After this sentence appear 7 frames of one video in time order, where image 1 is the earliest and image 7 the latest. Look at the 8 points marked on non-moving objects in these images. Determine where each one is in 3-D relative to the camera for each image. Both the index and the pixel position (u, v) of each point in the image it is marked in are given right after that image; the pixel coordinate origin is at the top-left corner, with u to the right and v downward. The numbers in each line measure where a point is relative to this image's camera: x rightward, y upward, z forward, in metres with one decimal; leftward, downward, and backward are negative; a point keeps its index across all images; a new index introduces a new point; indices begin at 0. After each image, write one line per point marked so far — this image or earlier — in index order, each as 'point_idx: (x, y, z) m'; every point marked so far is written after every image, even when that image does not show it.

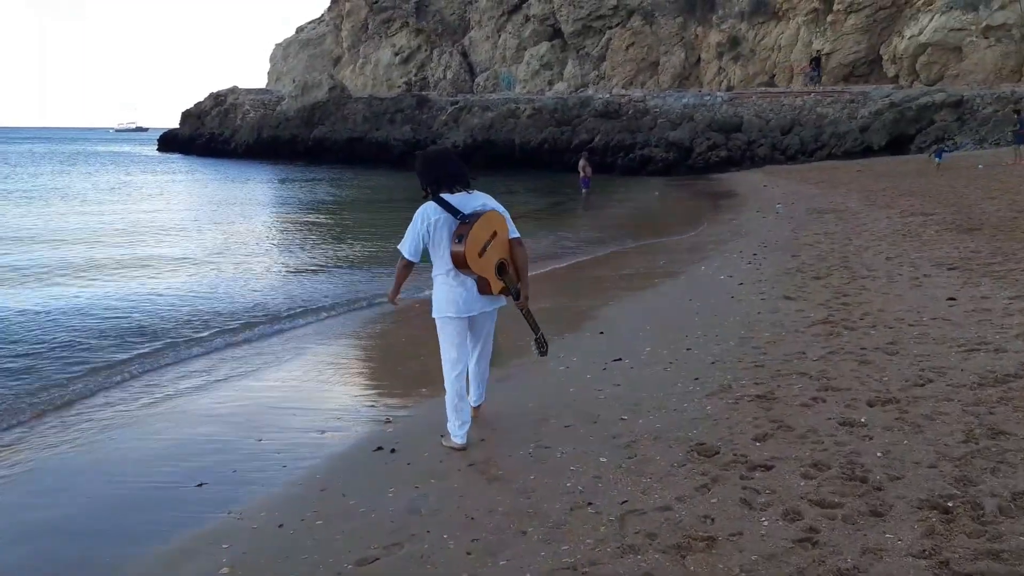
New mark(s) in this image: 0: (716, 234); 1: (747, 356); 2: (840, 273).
0: (+3.1, +0.8, +13.7) m
1: (+1.4, -0.4, +5.4) m
2: (+3.0, +0.1, +8.4) m
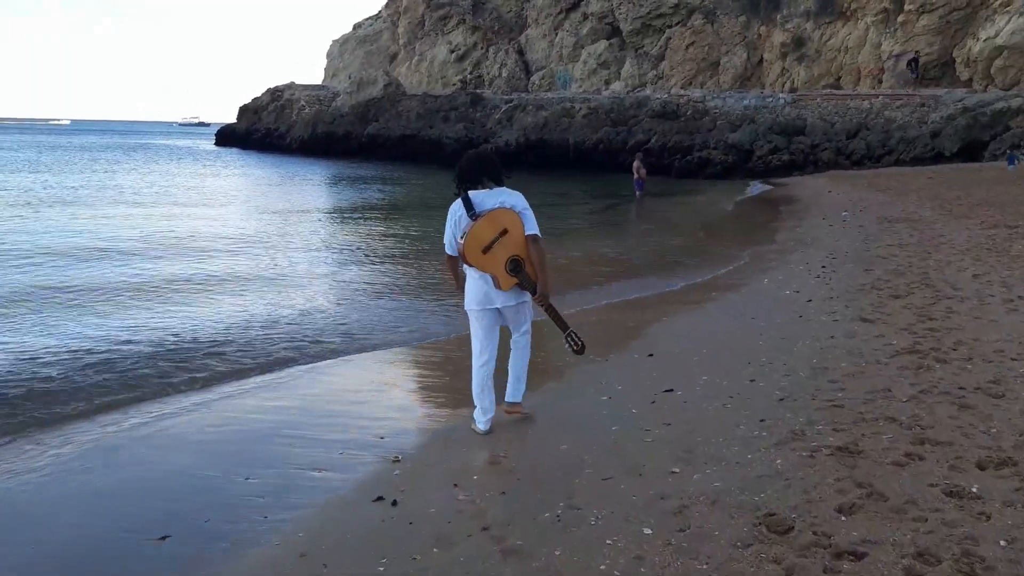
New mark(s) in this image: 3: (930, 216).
0: (+3.8, +0.6, +12.8) m
1: (+1.6, -0.5, +4.6) m
2: (+3.4, 0.0, +7.5) m
3: (+6.7, +1.2, +14.5) m
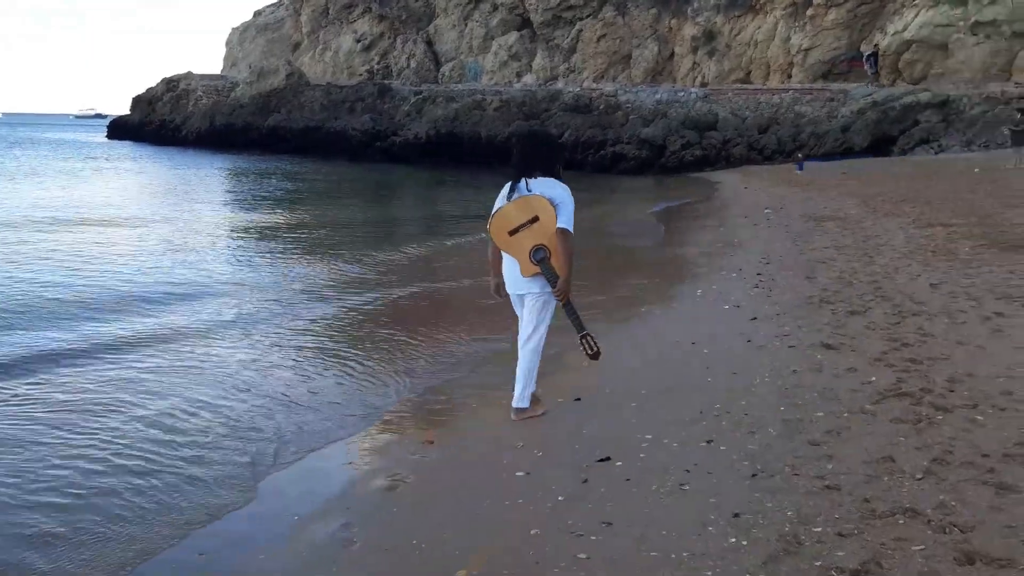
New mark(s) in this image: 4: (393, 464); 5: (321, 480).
0: (+2.5, +0.6, +11.8) m
1: (+1.1, -0.7, +3.5) m
2: (+2.7, -0.1, +6.6) m
3: (+5.2, +1.1, +13.8) m
4: (-0.5, -0.8, +4.0) m
5: (-0.8, -0.8, +3.9) m
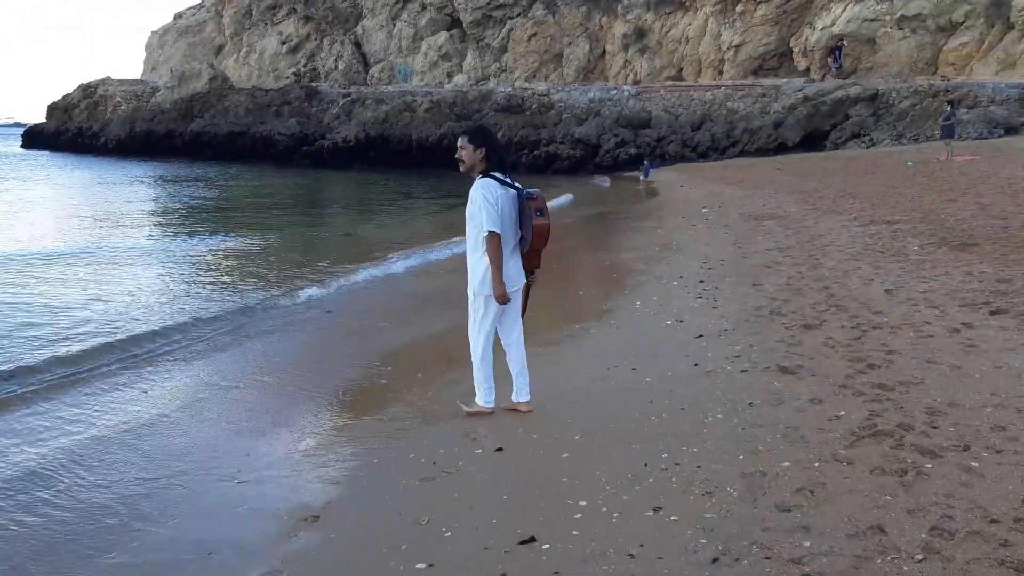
0: (+1.6, +0.5, +11.2) m
1: (+0.8, -0.8, +2.8) m
2: (+2.1, -0.2, +6.0) m
3: (+4.2, +1.1, +13.4) m
4: (-0.9, -0.9, +3.2) m
5: (-1.2, -1.0, +3.1) m
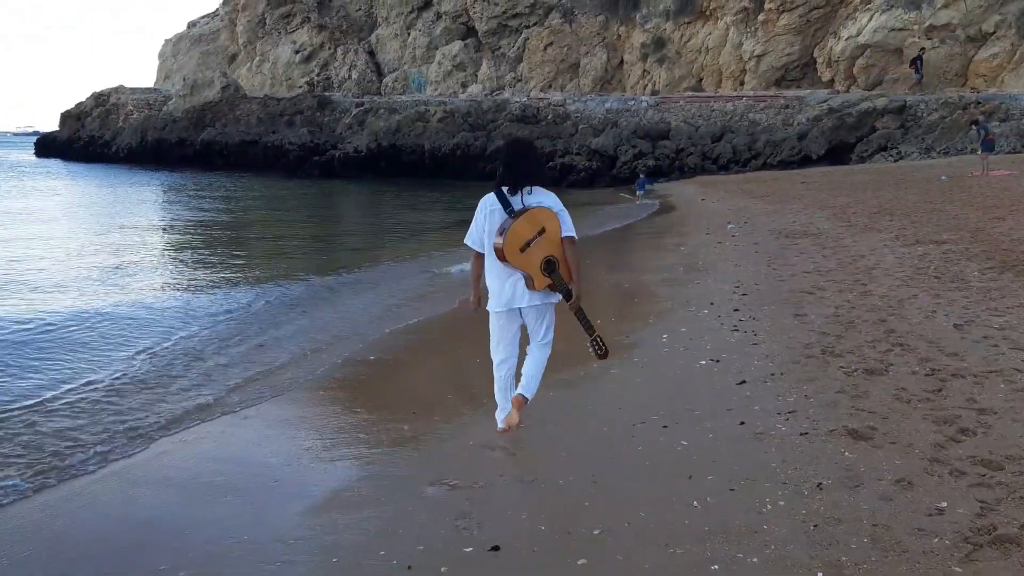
0: (+1.8, +0.2, +10.3) m
1: (+0.8, -0.9, +1.9) m
2: (+2.2, -0.4, +5.0) m
3: (+4.3, +0.8, +12.4) m
4: (-0.9, -1.1, +2.3) m
5: (-1.2, -1.1, +2.2) m
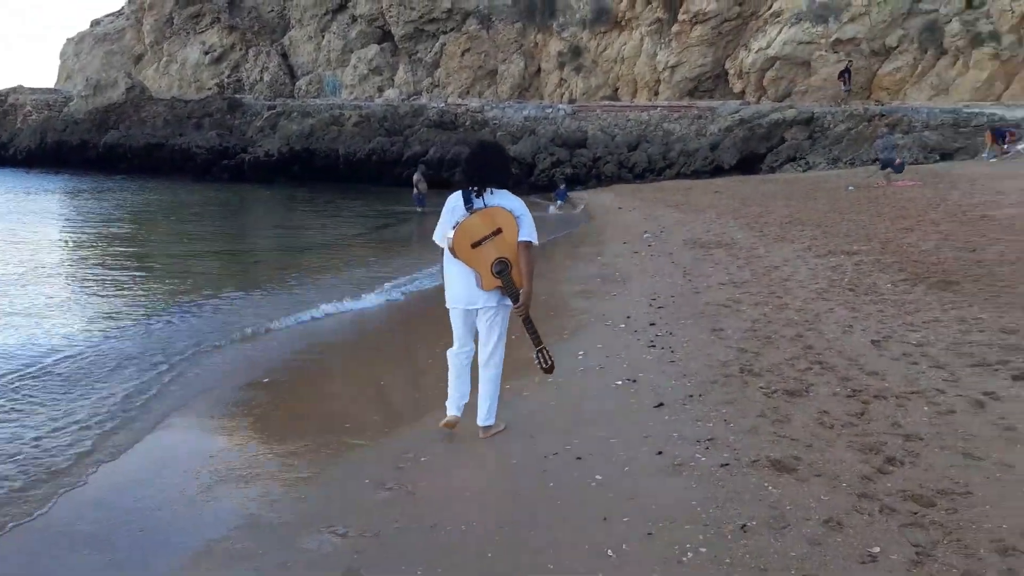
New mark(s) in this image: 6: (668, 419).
0: (+0.8, +0.1, +10.1) m
1: (+0.6, -1.0, +1.6) m
2: (+1.7, -0.5, +4.9) m
3: (+3.2, +0.7, +12.4) m
4: (-1.1, -1.2, +1.9) m
5: (-1.4, -1.2, +1.7) m
6: (+0.8, -0.6, +4.4) m
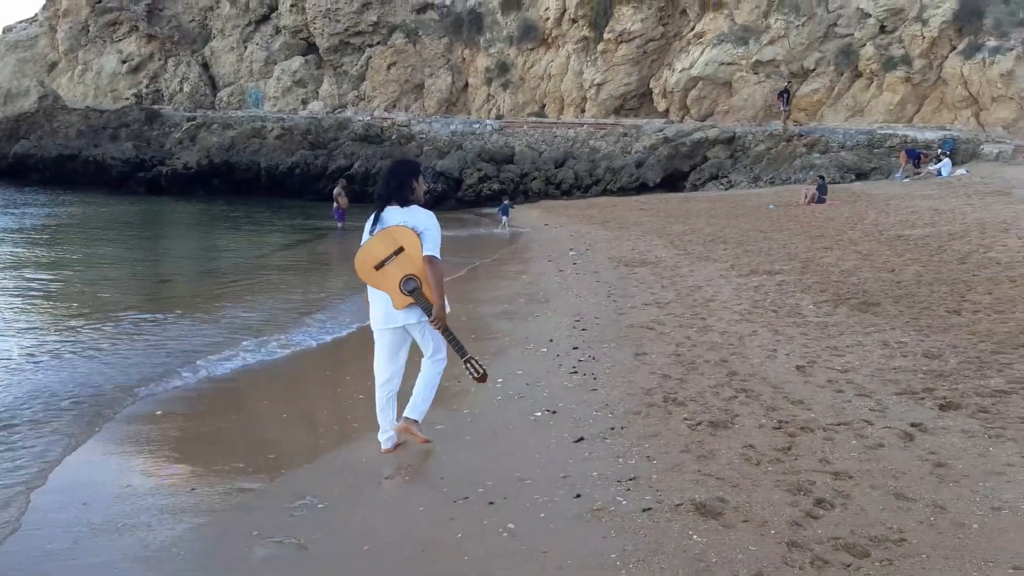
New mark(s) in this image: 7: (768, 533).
0: (-0.1, -0.1, +9.8) m
1: (+0.4, -1.1, +1.3) m
2: (+1.2, -0.6, +4.7) m
3: (+2.1, +0.4, +12.3) m
4: (-1.4, -1.3, +1.4) m
5: (-1.6, -1.3, +1.3) m
6: (+0.3, -0.8, +4.1) m
7: (+0.9, -0.8, +3.1) m
